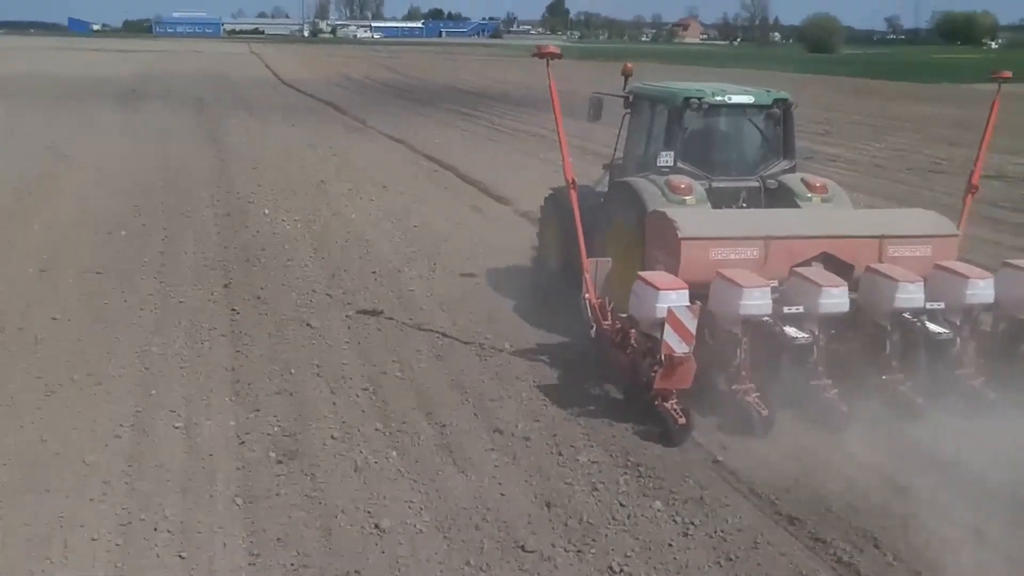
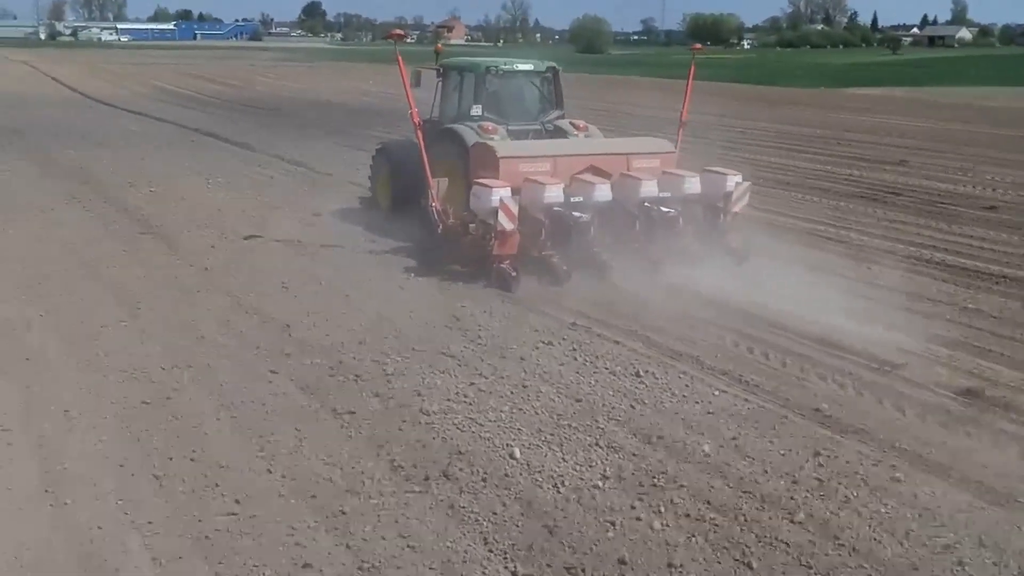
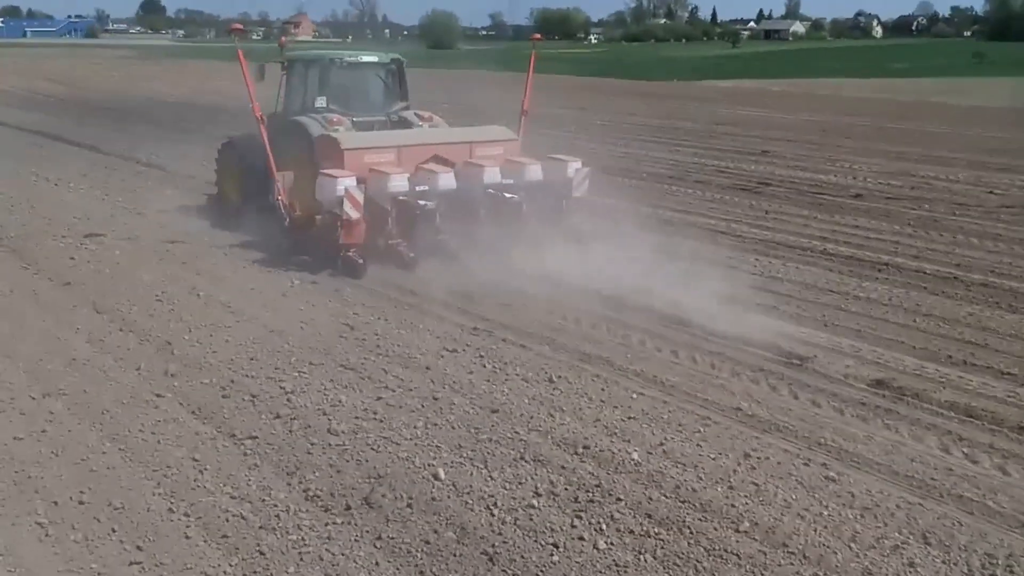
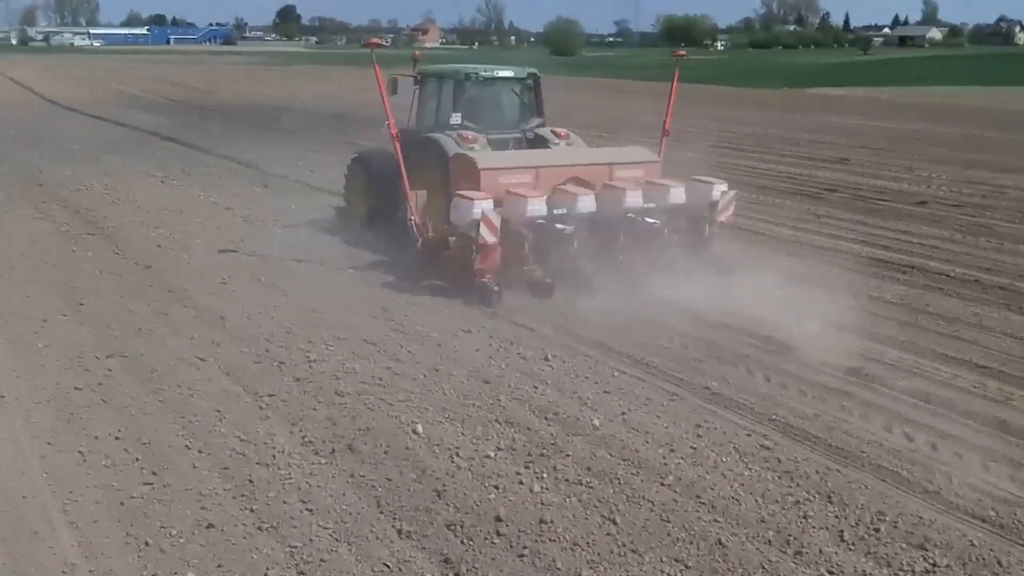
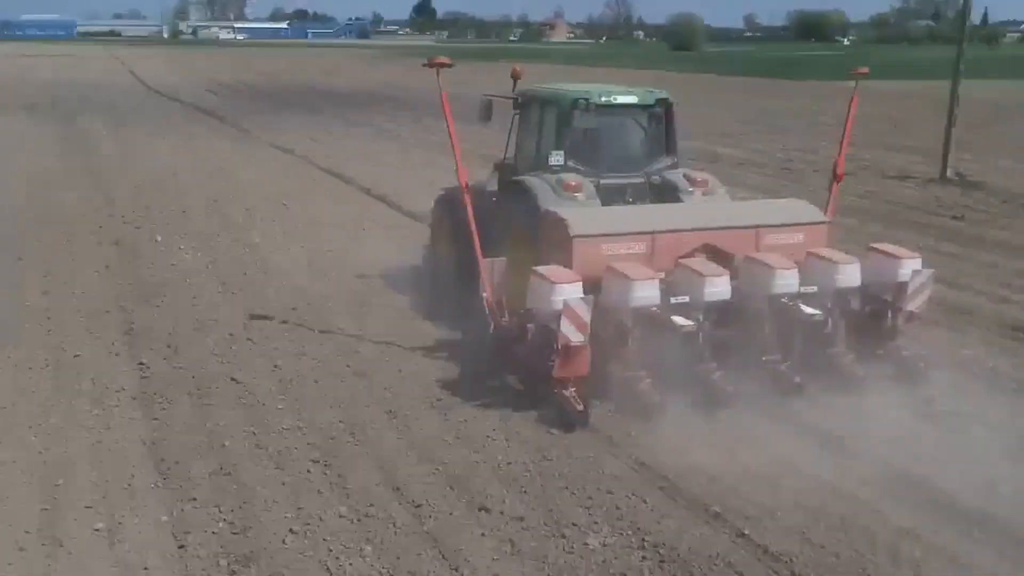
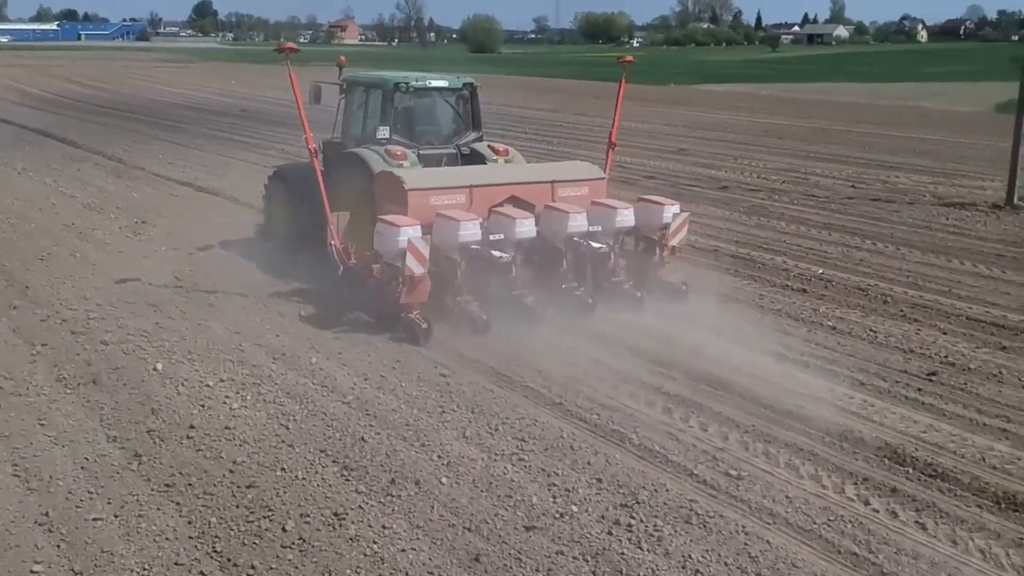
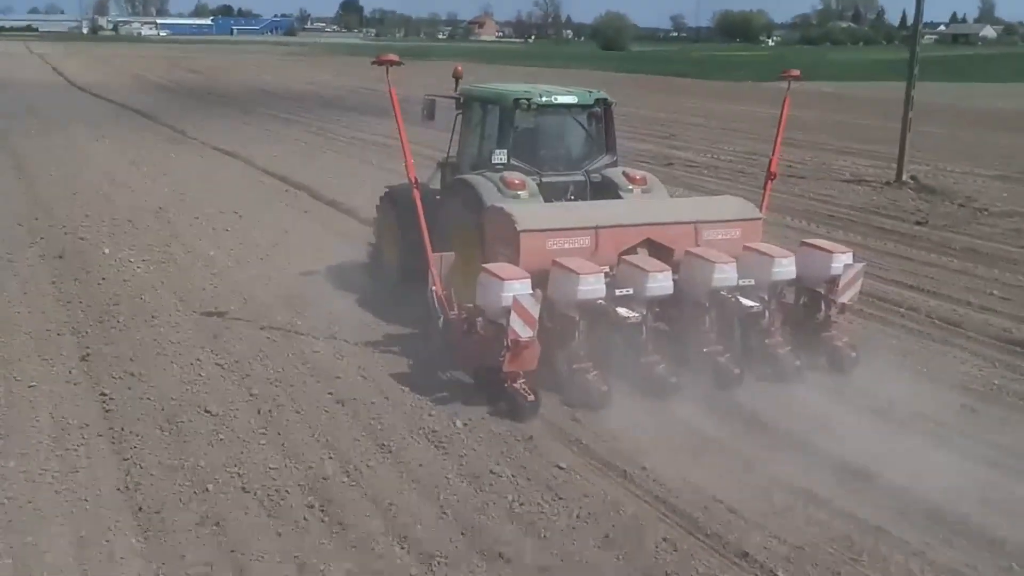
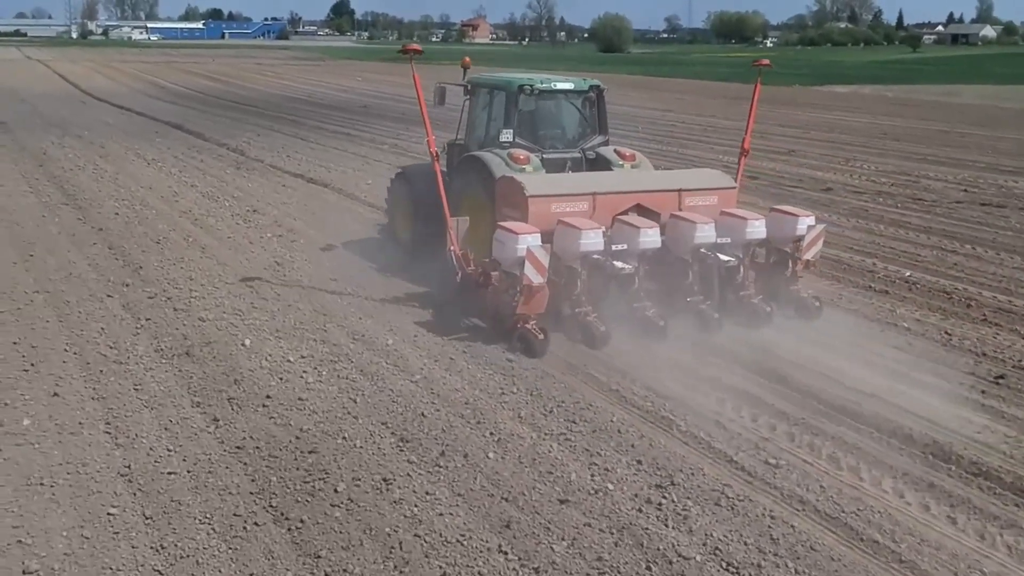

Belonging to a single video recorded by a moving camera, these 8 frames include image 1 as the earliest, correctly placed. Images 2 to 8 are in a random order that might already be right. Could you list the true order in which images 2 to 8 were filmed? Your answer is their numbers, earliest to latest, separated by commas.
5, 7, 8, 6, 4, 2, 3
